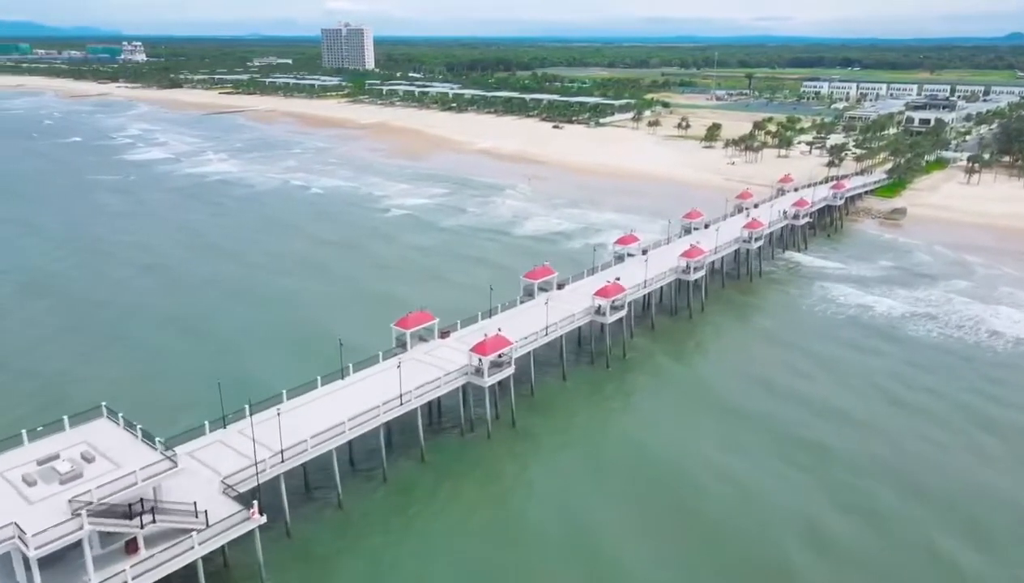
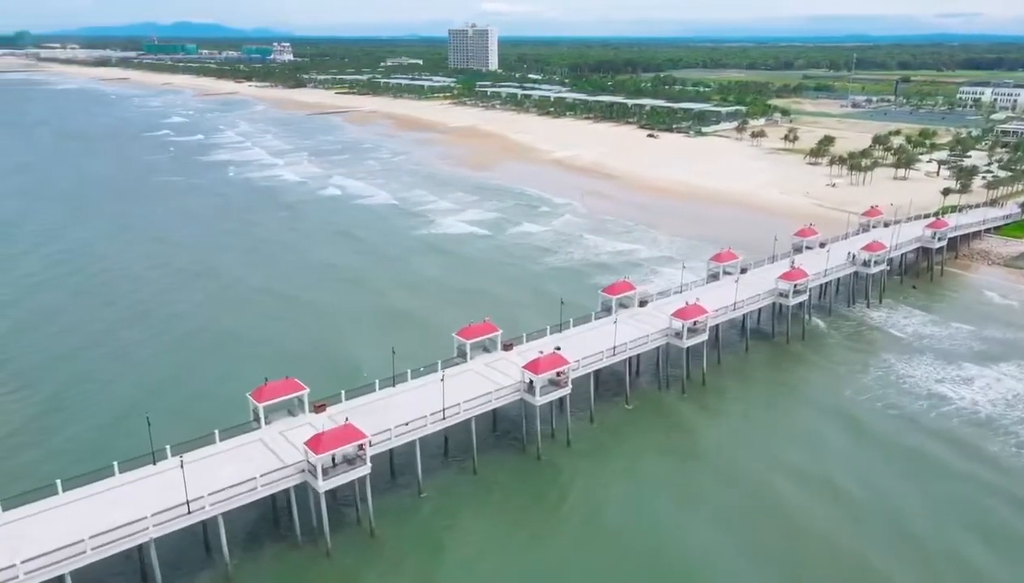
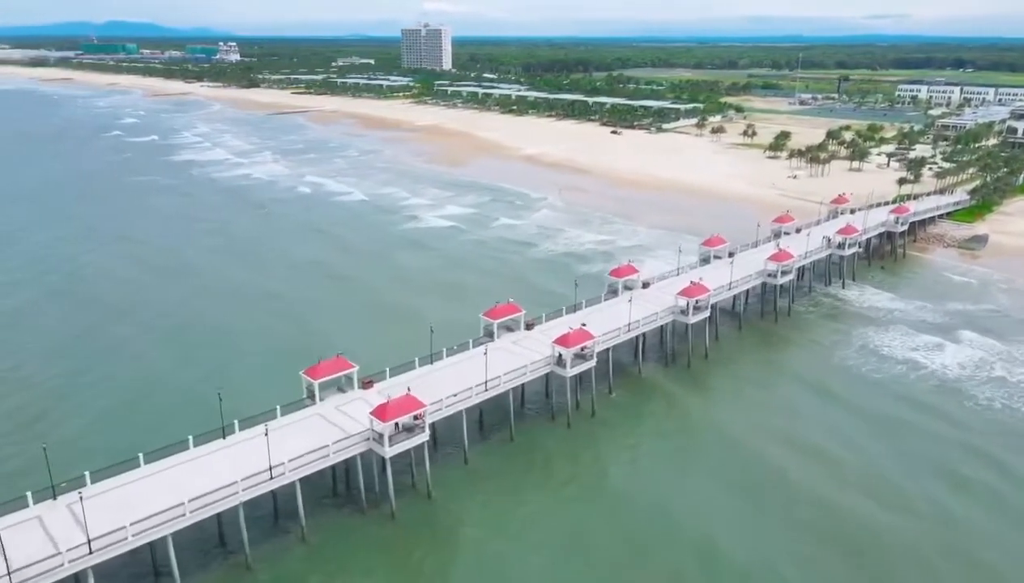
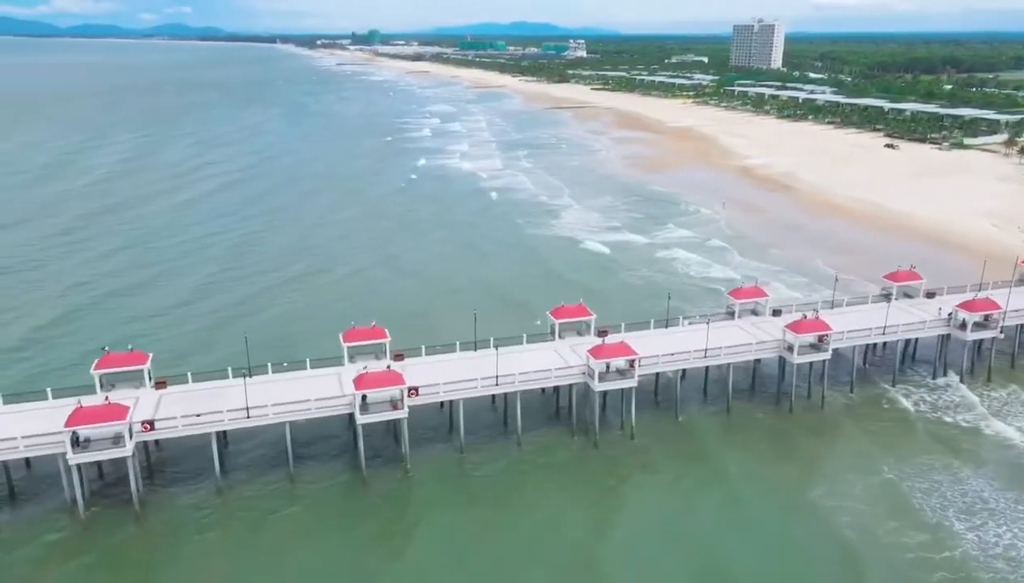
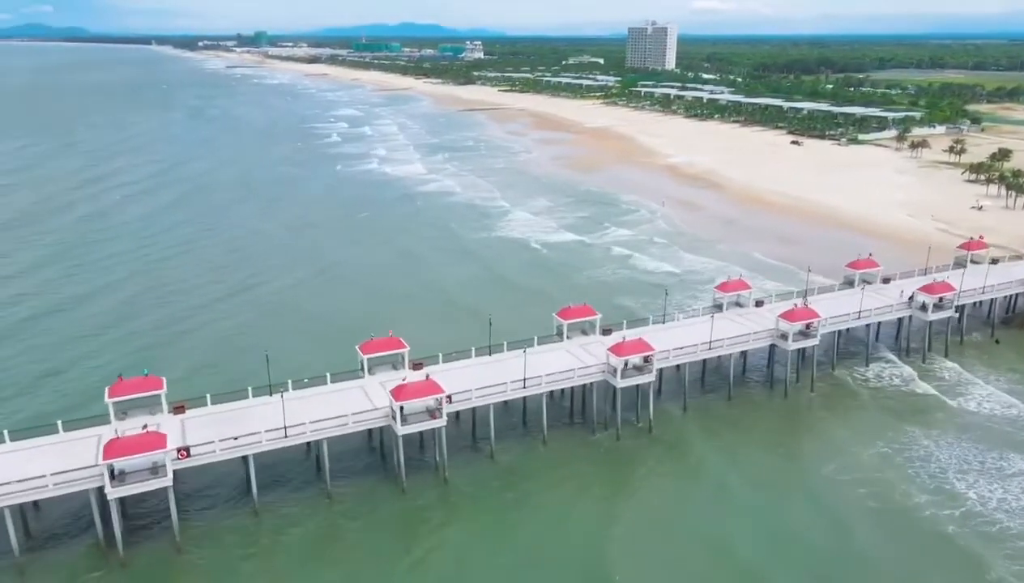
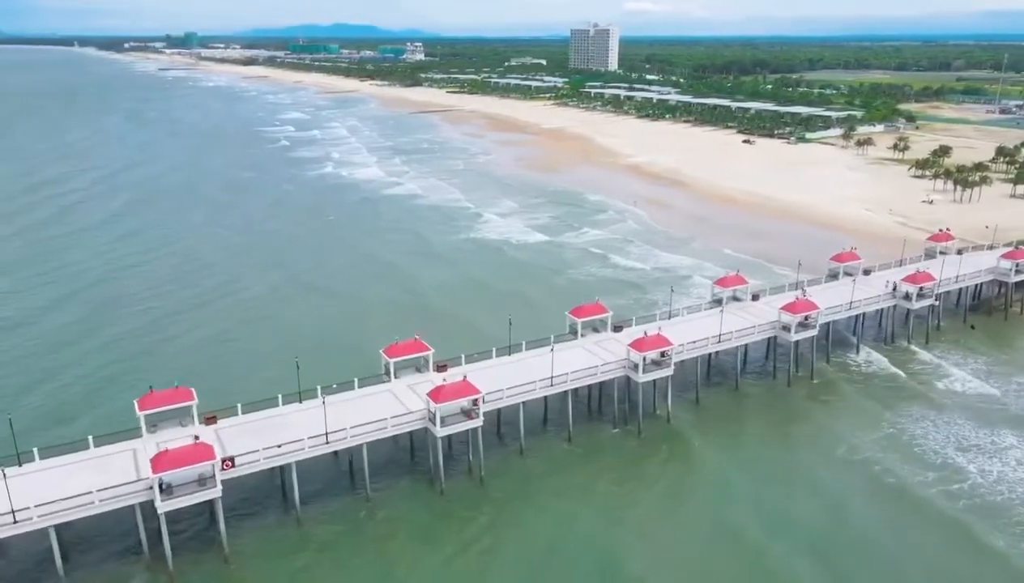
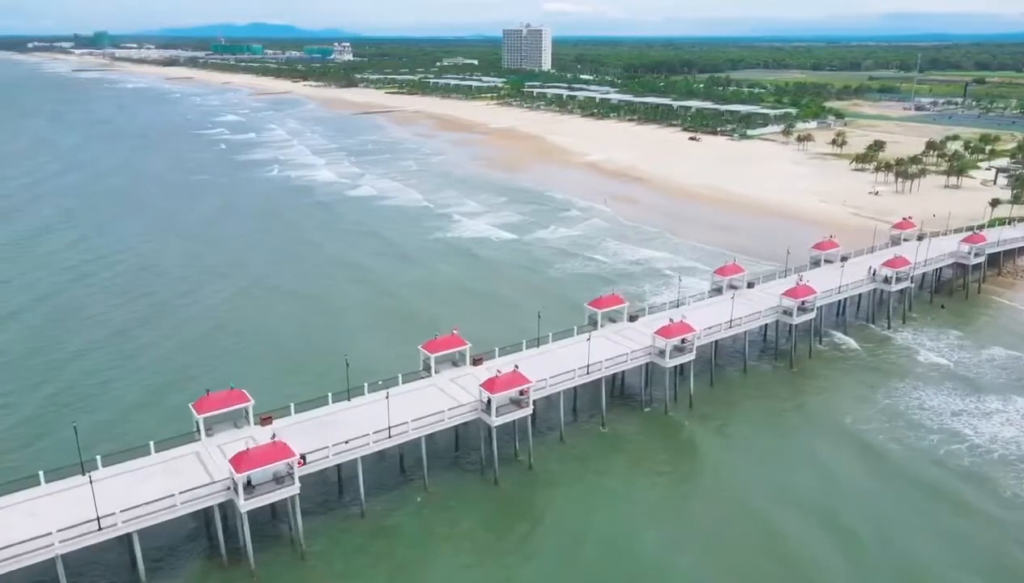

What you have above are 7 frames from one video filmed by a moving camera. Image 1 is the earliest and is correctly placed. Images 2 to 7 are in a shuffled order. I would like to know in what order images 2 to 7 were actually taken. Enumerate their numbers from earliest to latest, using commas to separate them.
3, 2, 7, 6, 5, 4
